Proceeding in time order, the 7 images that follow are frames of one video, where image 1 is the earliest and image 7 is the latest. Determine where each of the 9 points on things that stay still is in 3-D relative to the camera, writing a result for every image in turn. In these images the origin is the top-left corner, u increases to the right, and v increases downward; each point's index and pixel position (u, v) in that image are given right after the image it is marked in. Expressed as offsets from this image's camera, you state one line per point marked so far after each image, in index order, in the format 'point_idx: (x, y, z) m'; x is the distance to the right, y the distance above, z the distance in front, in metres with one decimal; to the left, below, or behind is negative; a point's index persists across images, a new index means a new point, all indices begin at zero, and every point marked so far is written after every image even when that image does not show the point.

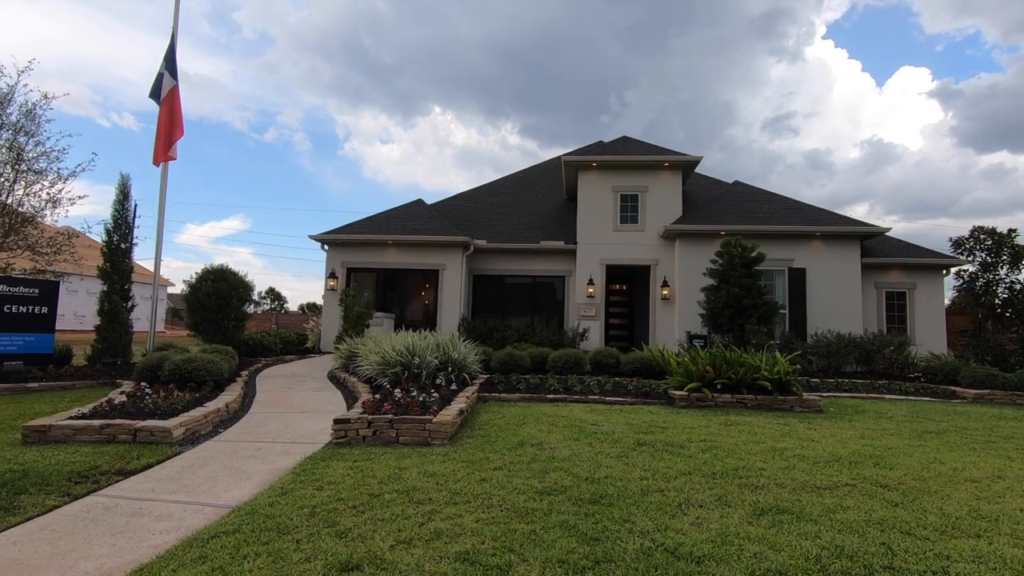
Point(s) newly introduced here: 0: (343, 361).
0: (-3.2, -1.4, +10.3) m
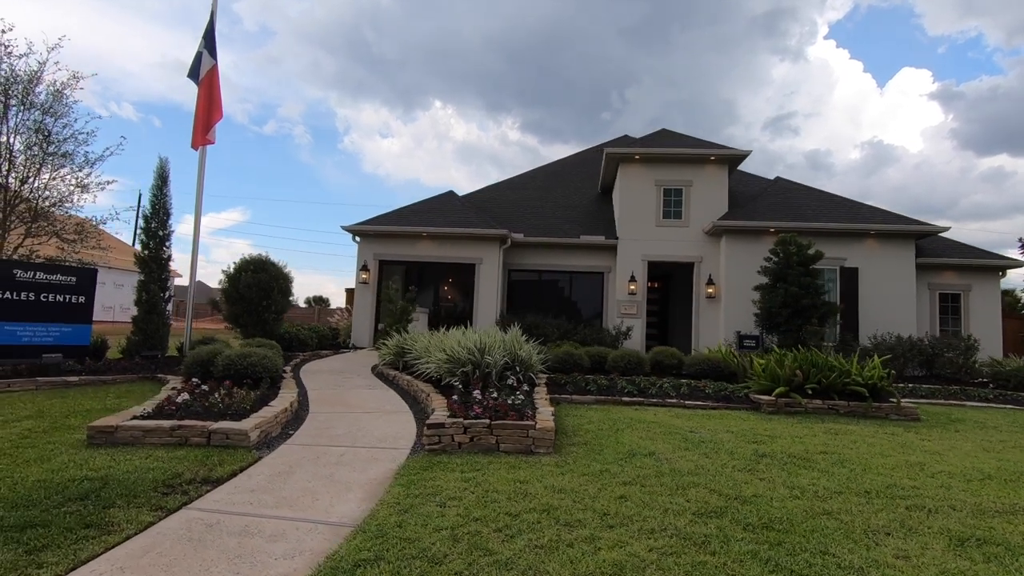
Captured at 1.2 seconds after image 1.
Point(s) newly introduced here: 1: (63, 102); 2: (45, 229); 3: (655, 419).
0: (-2.2, -1.3, +9.8) m
1: (-9.6, +4.0, +11.5) m
2: (-10.3, +1.3, +11.8) m
3: (+1.8, -1.6, +6.5) m
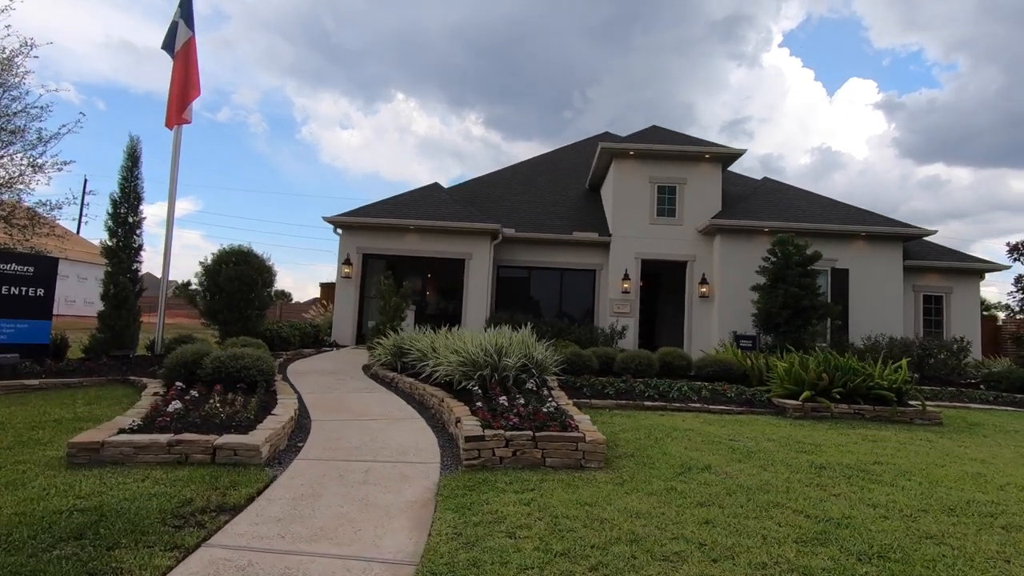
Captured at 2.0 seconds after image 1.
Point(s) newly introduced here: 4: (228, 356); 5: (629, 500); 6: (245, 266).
0: (-2.1, -1.2, +9.2) m
1: (-9.6, +4.2, +10.3) m
2: (-10.3, +1.5, +10.6) m
3: (+2.1, -1.6, +6.1) m
4: (-3.5, -0.8, +6.6) m
5: (+0.8, -1.5, +3.9) m
6: (-4.8, +0.4, +9.7) m
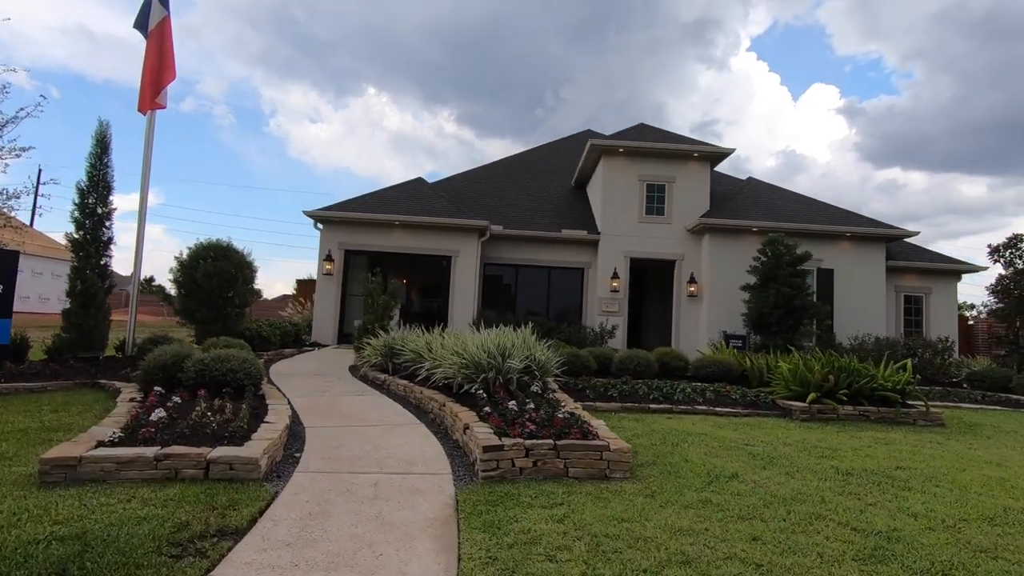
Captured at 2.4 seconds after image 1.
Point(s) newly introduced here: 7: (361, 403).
0: (-2.2, -1.2, +8.8) m
1: (-9.7, +4.2, +9.5) m
2: (-10.4, +1.6, +9.8) m
3: (+2.1, -1.6, +5.9) m
4: (-3.4, -0.8, +6.2) m
5: (+1.0, -1.5, +3.6) m
6: (-4.9, +0.5, +9.1) m
7: (-2.0, -1.5, +7.2) m
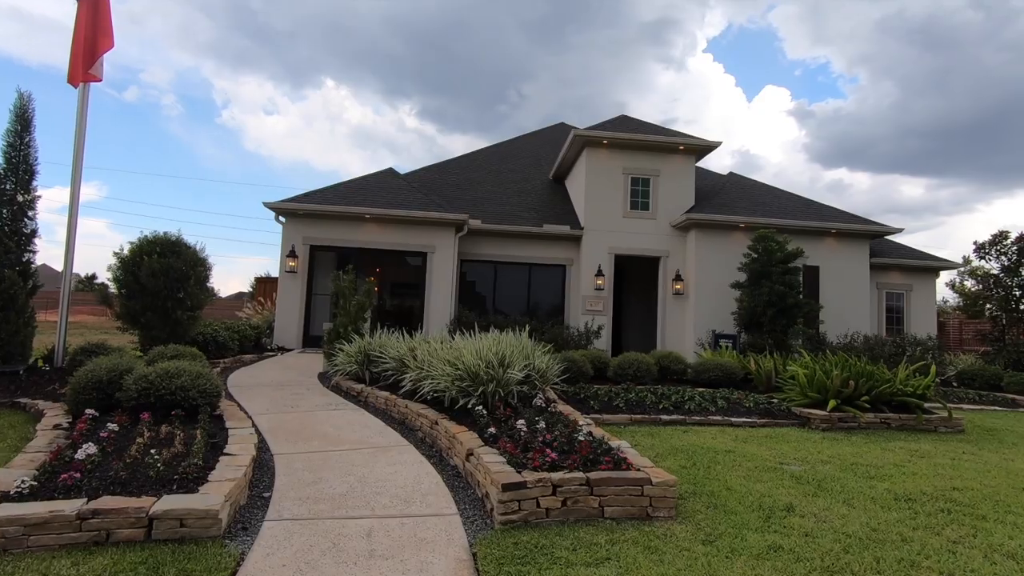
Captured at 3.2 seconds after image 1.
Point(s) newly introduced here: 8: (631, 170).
0: (-2.3, -1.2, +7.9) m
1: (-9.9, +4.2, +8.1) m
2: (-10.6, +1.6, +8.3) m
3: (+2.2, -1.6, +5.3) m
4: (-3.4, -0.8, +5.2) m
5: (+1.2, -1.5, +3.0) m
6: (-5.0, +0.5, +8.0) m
7: (-2.1, -1.5, +6.3) m
8: (+3.0, +3.0, +13.6) m
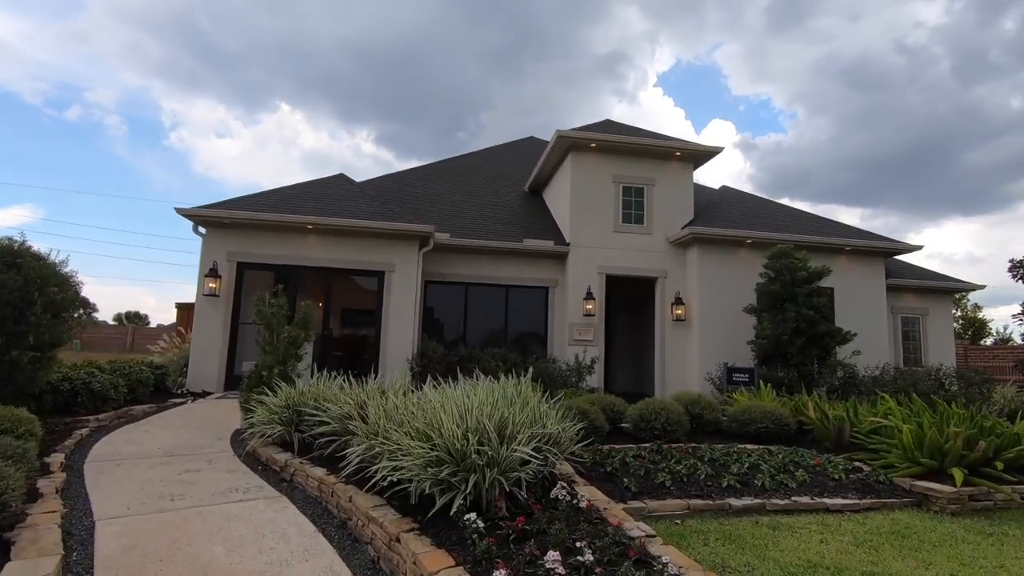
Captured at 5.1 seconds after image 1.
0: (-2.4, -1.5, +5.5) m
1: (-10.0, +3.9, +5.4) m
2: (-10.7, +1.2, +5.5) m
3: (+2.3, -1.7, +3.4) m
4: (-3.3, -1.0, +2.8) m
5: (+1.5, -1.6, +0.9) m
6: (-5.2, +0.2, +5.5) m
7: (-2.0, -1.8, +4.0) m
8: (+2.4, +2.4, +11.9) m
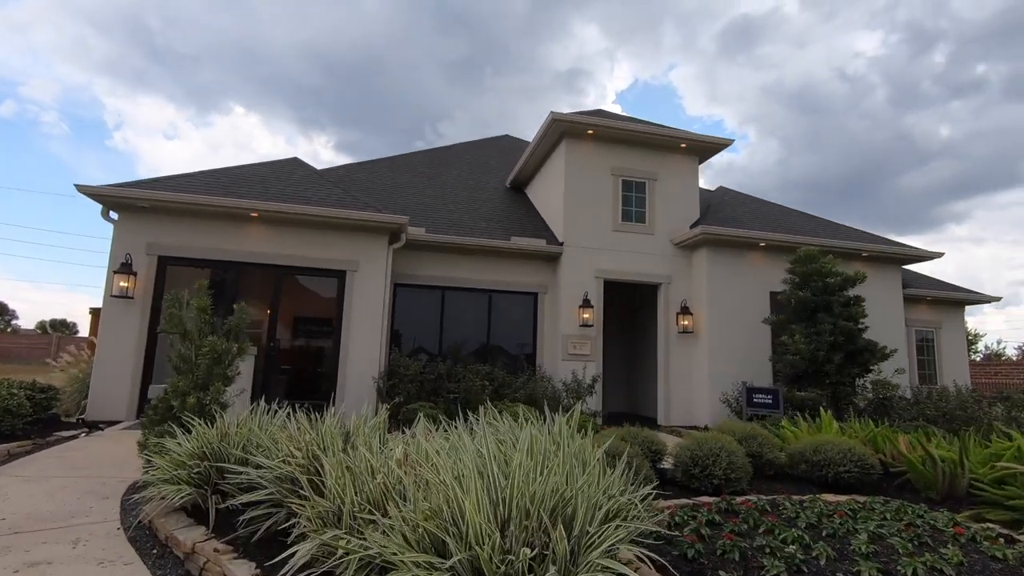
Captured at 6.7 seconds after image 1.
0: (-2.3, -1.4, +3.7) m
1: (-9.7, +4.1, +3.1) m
2: (-10.5, +1.4, +3.1) m
3: (+2.6, -1.7, +1.9) m
4: (-2.9, -0.9, +0.9) m
5: (+2.0, -1.5, -0.6) m
6: (-5.0, +0.2, +3.5) m
7: (-1.8, -1.7, +2.2) m
8: (+2.1, +2.3, +10.5) m
